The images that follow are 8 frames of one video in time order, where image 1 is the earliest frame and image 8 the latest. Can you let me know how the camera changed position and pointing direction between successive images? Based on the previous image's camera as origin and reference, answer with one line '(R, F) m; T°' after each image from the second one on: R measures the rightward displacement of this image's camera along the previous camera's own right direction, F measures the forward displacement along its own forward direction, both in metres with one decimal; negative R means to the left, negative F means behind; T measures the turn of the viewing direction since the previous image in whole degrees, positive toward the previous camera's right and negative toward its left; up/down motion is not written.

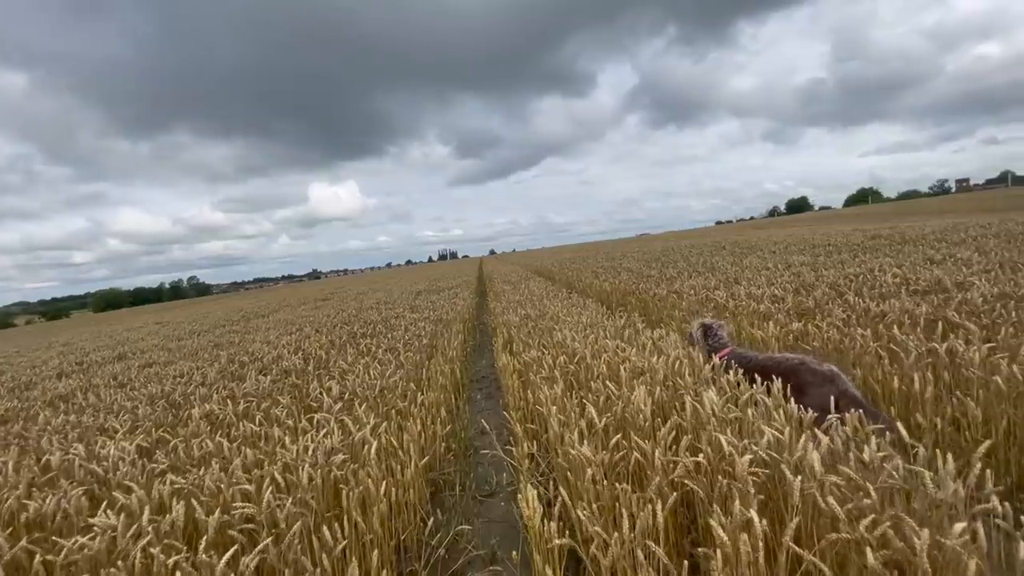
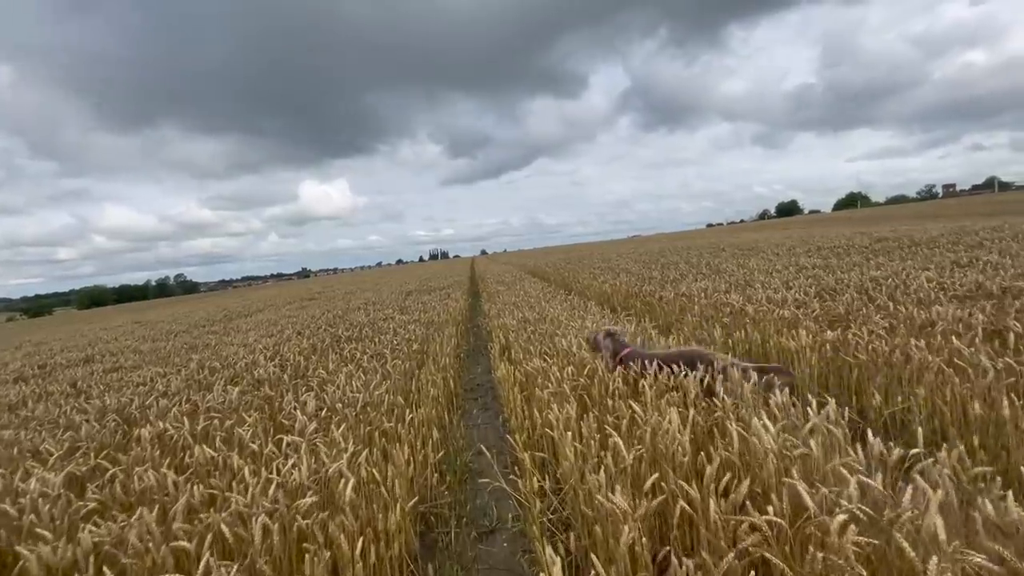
(-0.1, +0.5) m; +1°
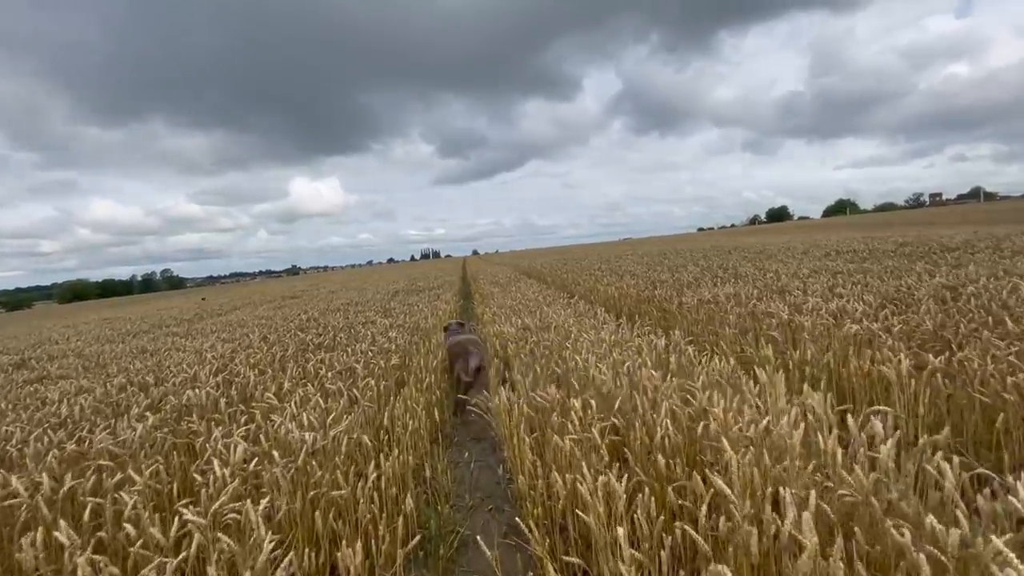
(-0.1, +0.9) m; +1°
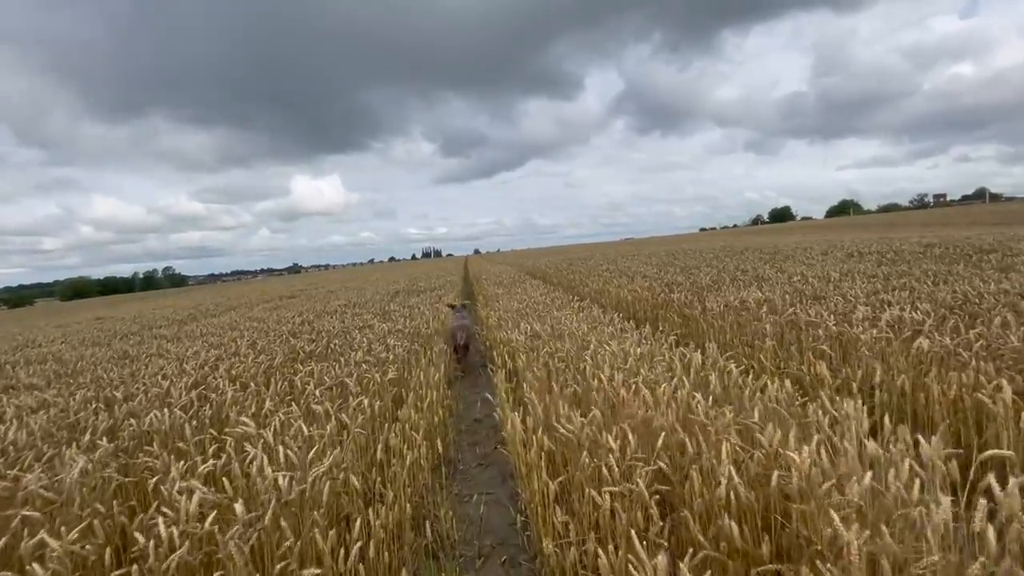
(-0.1, +0.5) m; 0°
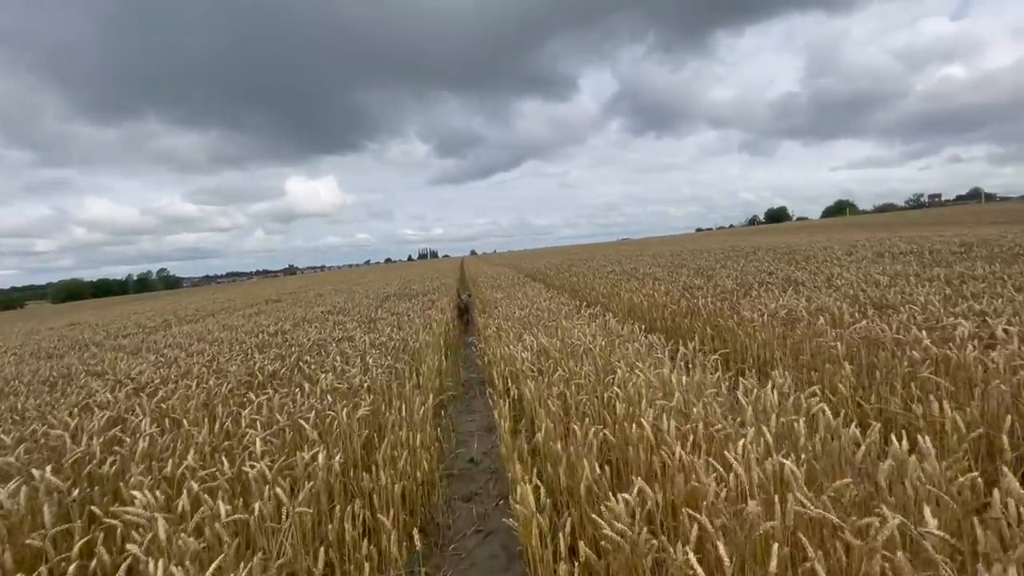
(-0.1, +0.9) m; 0°
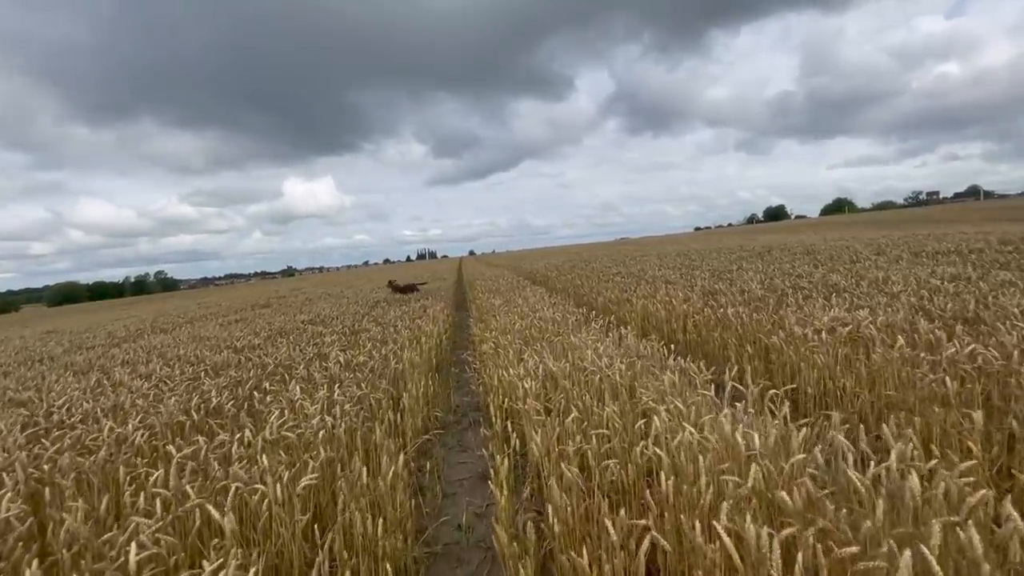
(0.0, +0.9) m; 0°
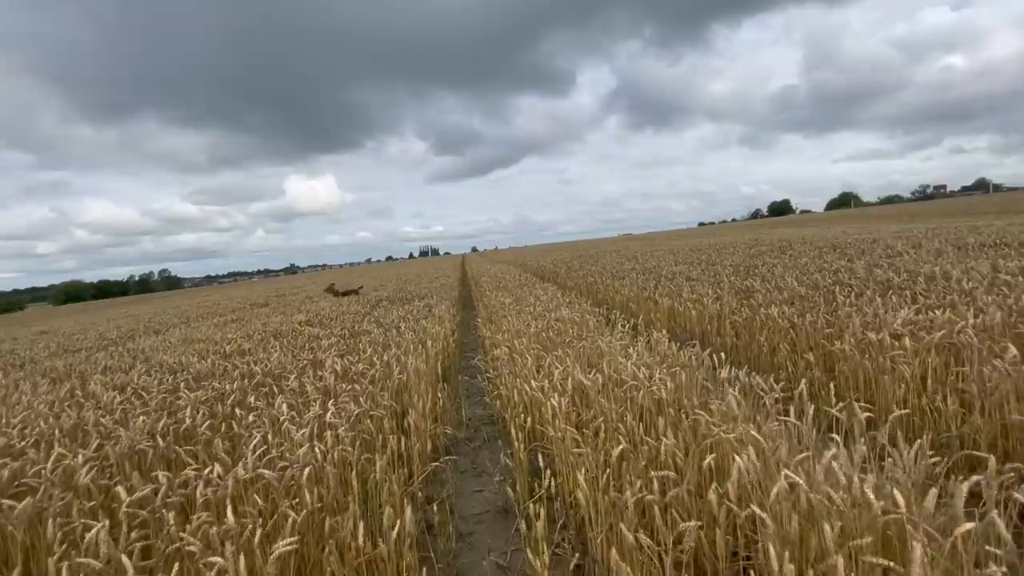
(-0.1, +0.6) m; 0°
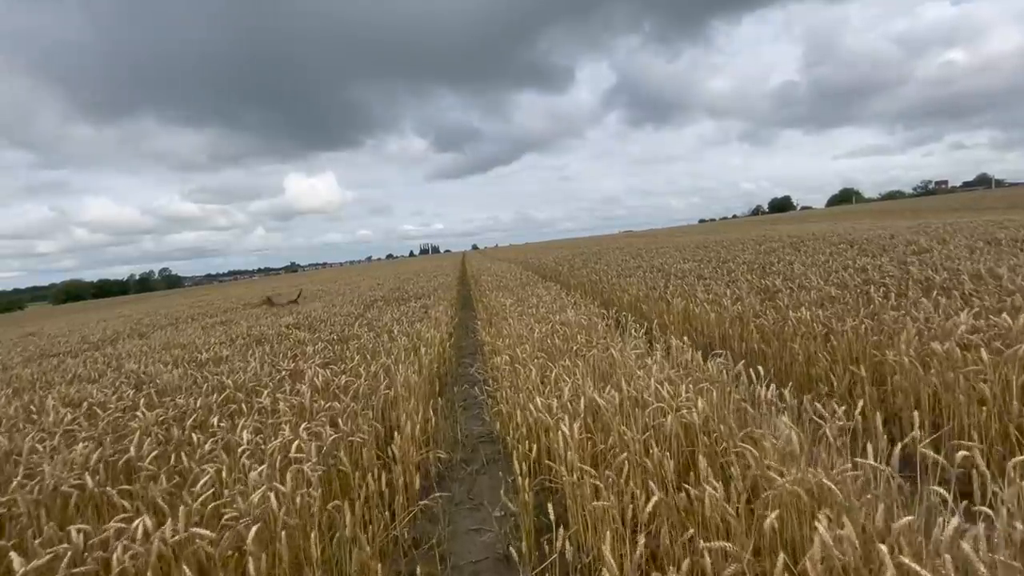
(0.0, +0.5) m; 0°
